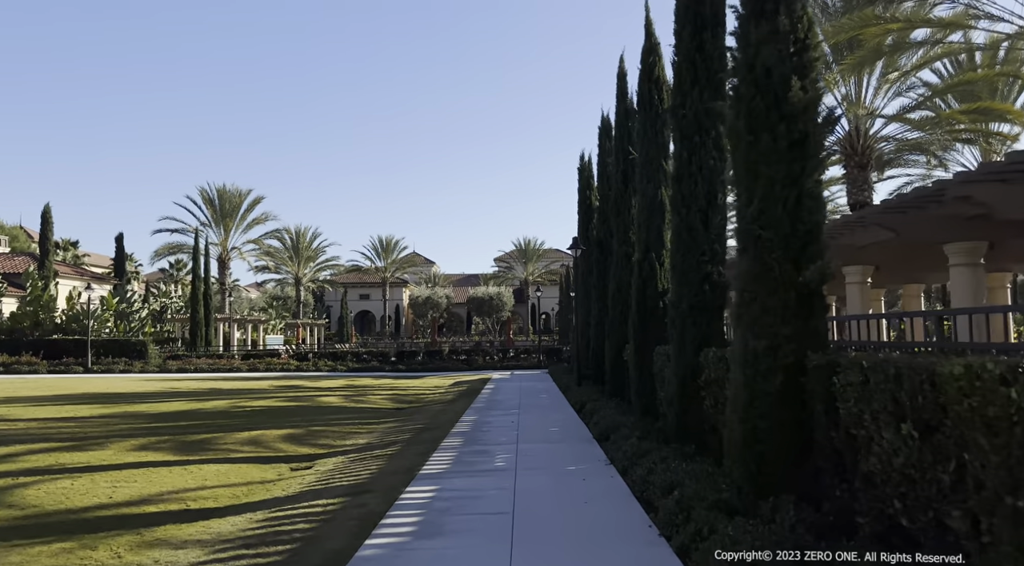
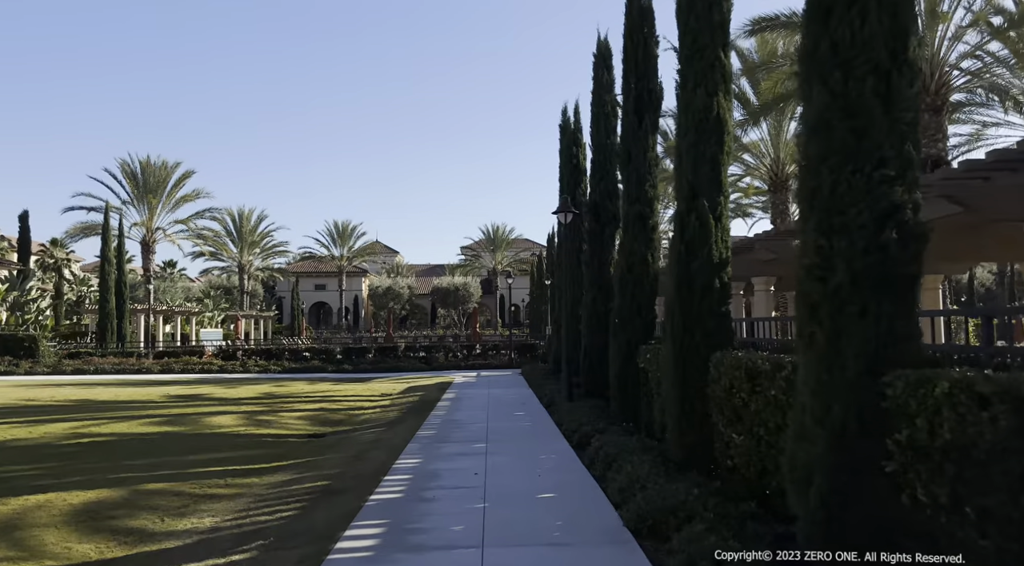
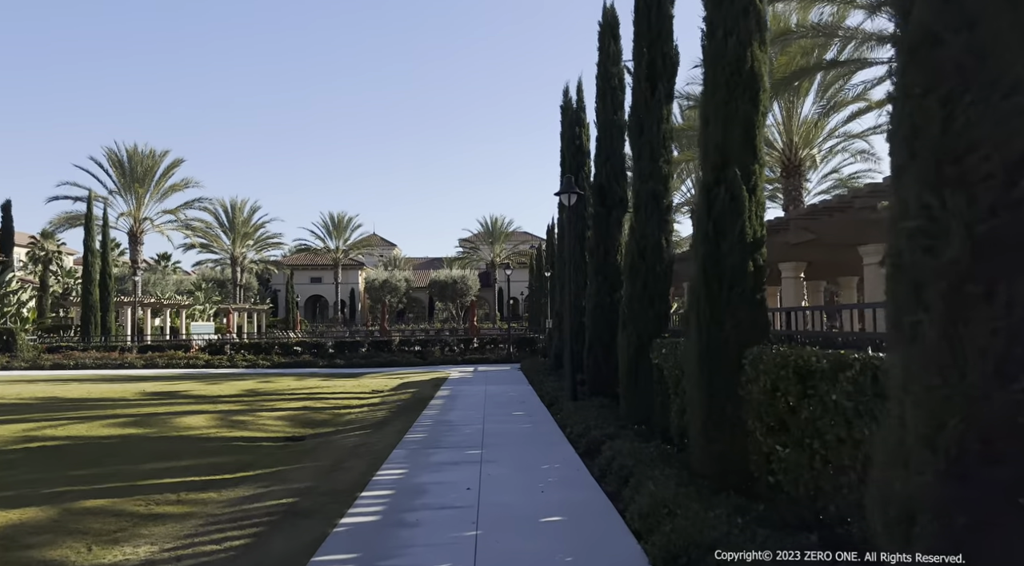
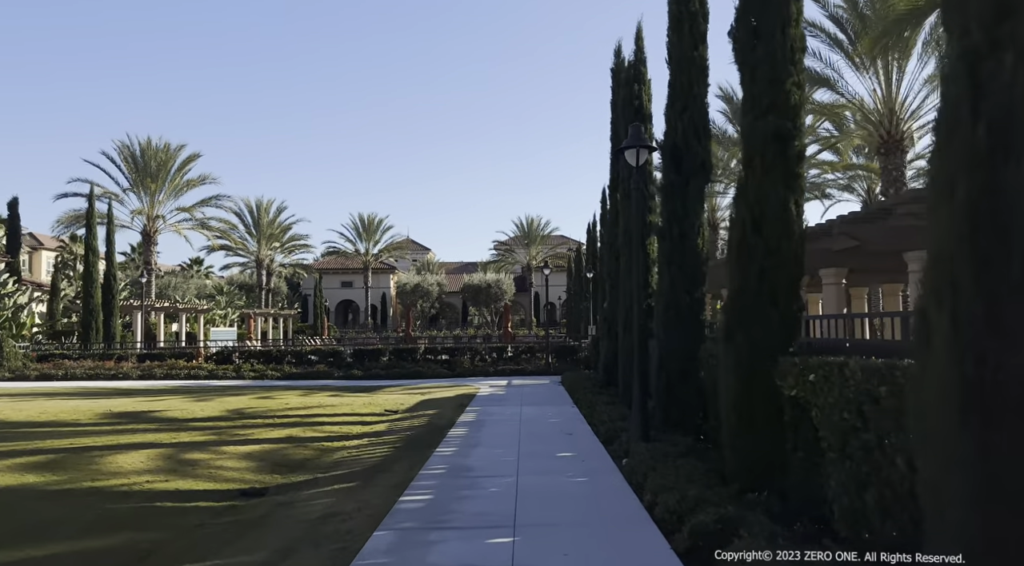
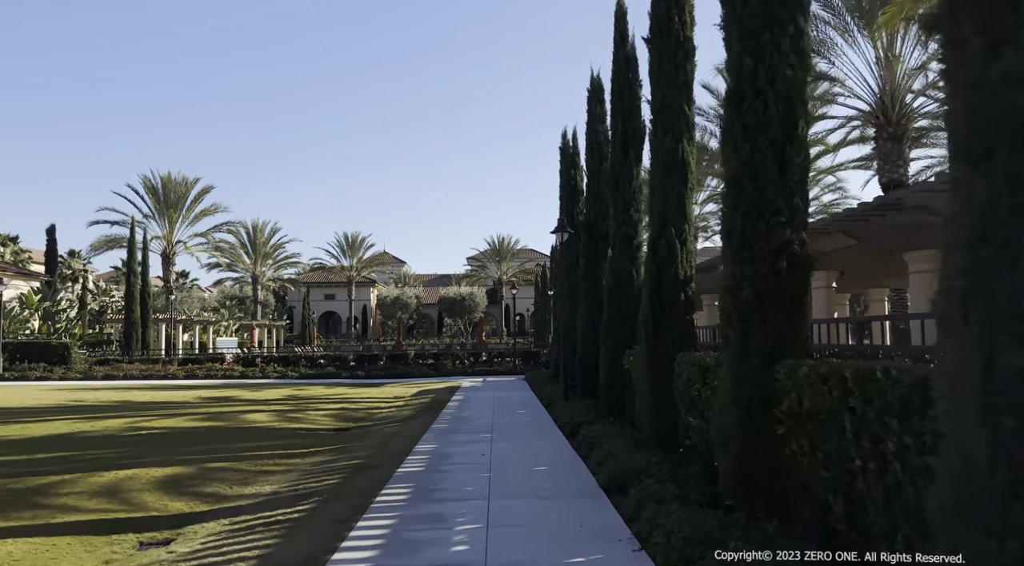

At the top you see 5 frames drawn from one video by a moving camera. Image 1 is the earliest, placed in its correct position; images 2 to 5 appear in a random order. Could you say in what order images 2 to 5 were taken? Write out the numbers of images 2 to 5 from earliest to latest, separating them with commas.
5, 2, 3, 4
